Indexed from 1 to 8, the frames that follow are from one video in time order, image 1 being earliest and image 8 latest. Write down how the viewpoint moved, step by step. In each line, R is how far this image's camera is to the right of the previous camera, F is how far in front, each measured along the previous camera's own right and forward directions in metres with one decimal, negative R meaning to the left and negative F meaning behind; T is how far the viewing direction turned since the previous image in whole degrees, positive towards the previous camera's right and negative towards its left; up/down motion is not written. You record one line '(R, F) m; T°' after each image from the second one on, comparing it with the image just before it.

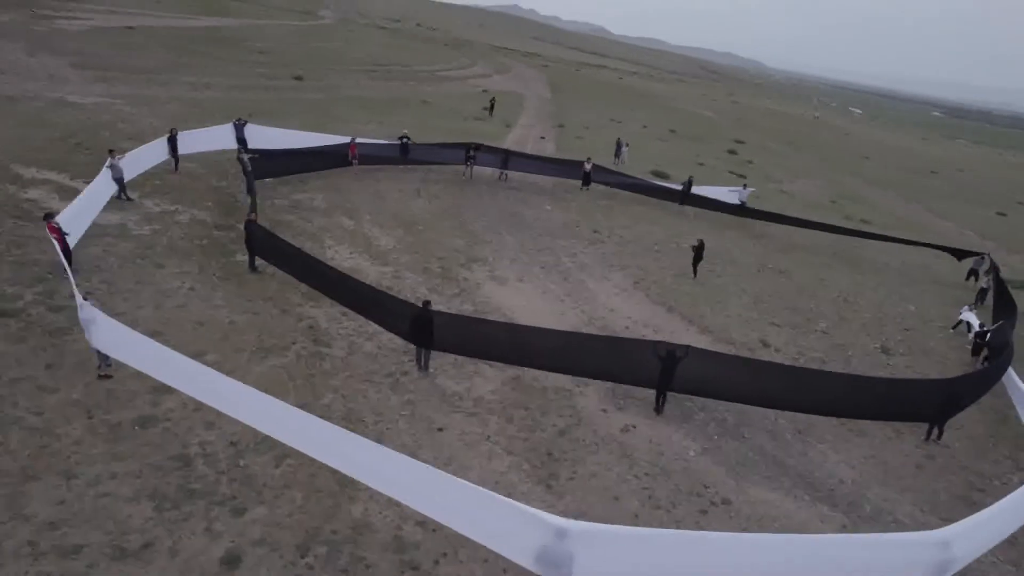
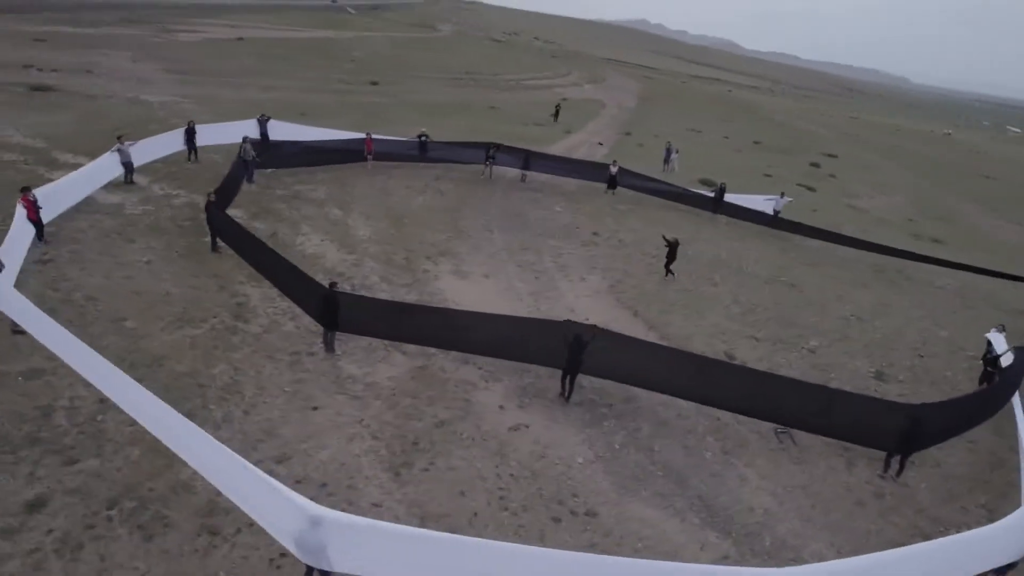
(+3.7, +0.6) m; -10°
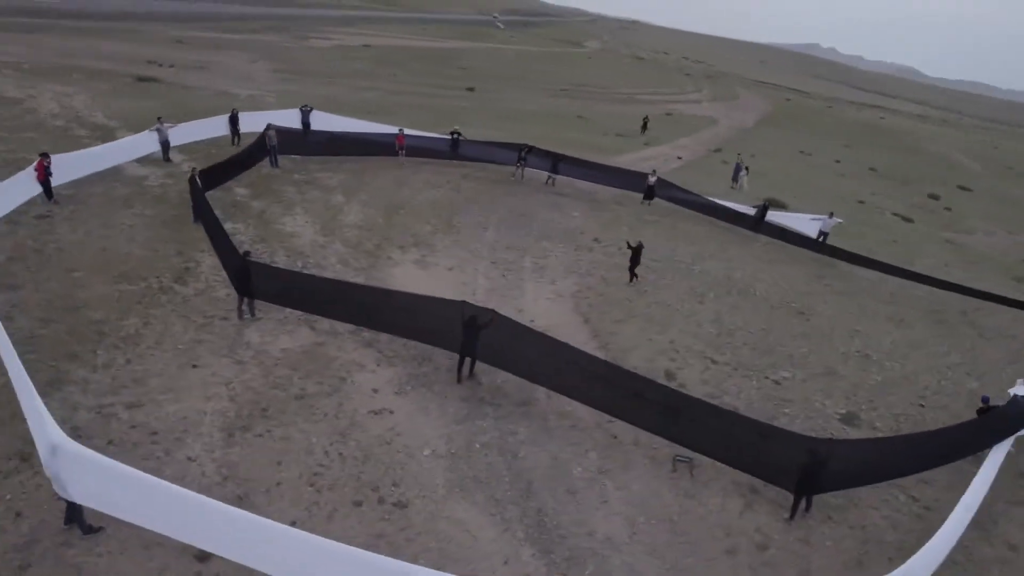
(+4.2, +0.8) m; -12°
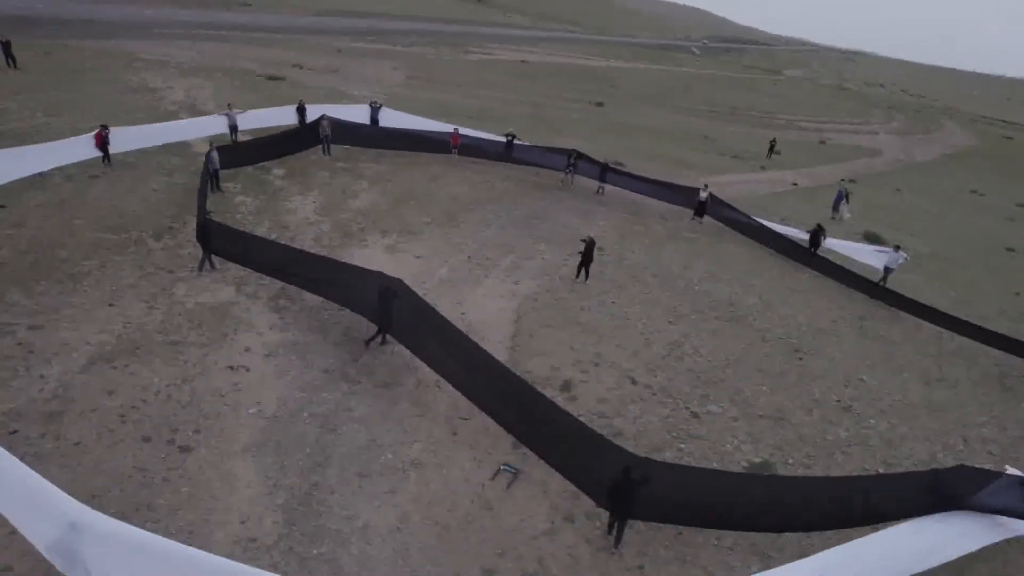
(+5.2, +1.2) m; -16°
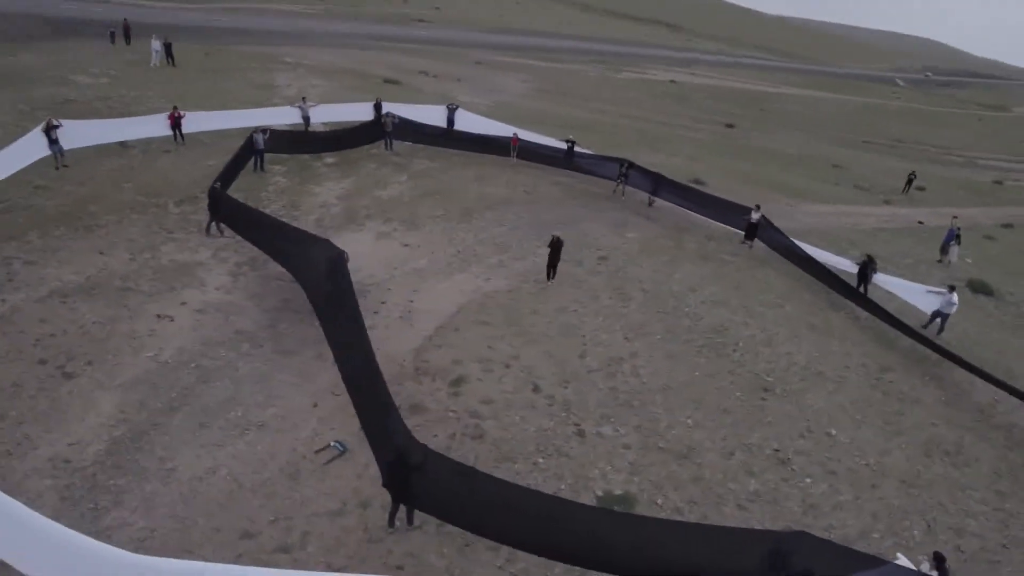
(+4.6, +1.0) m; -15°
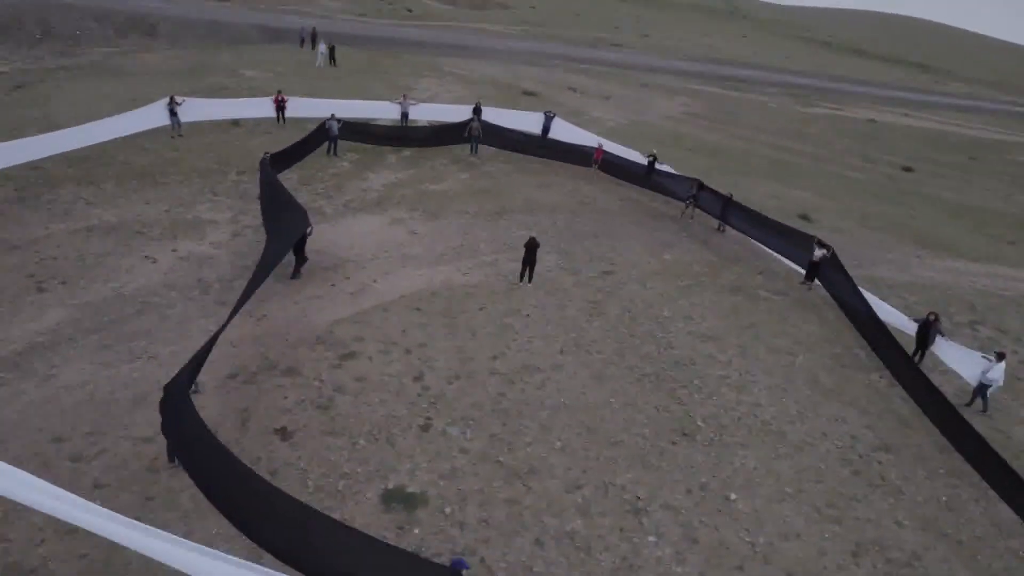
(+5.0, +1.3) m; -18°
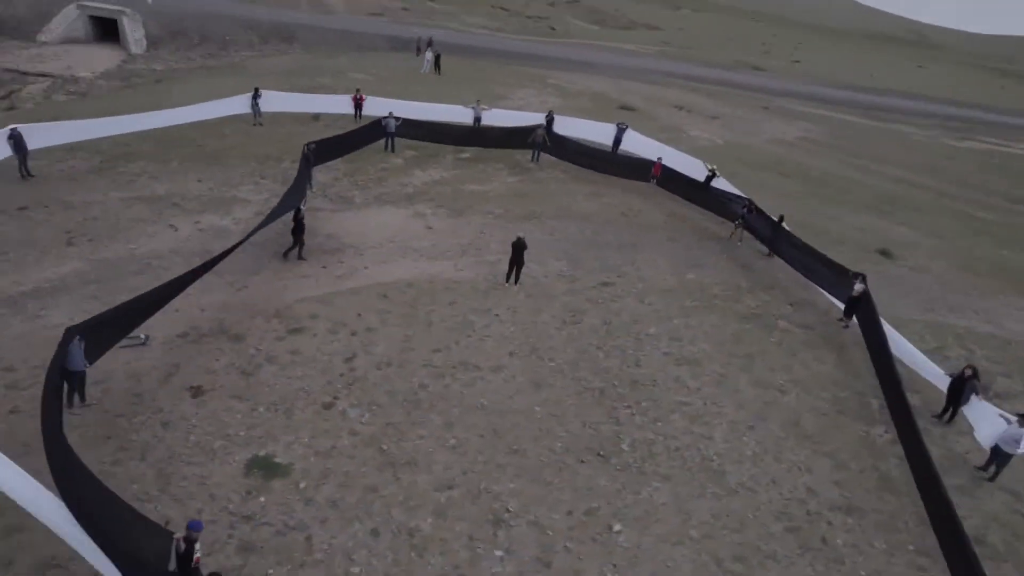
(+3.3, +0.7) m; -12°
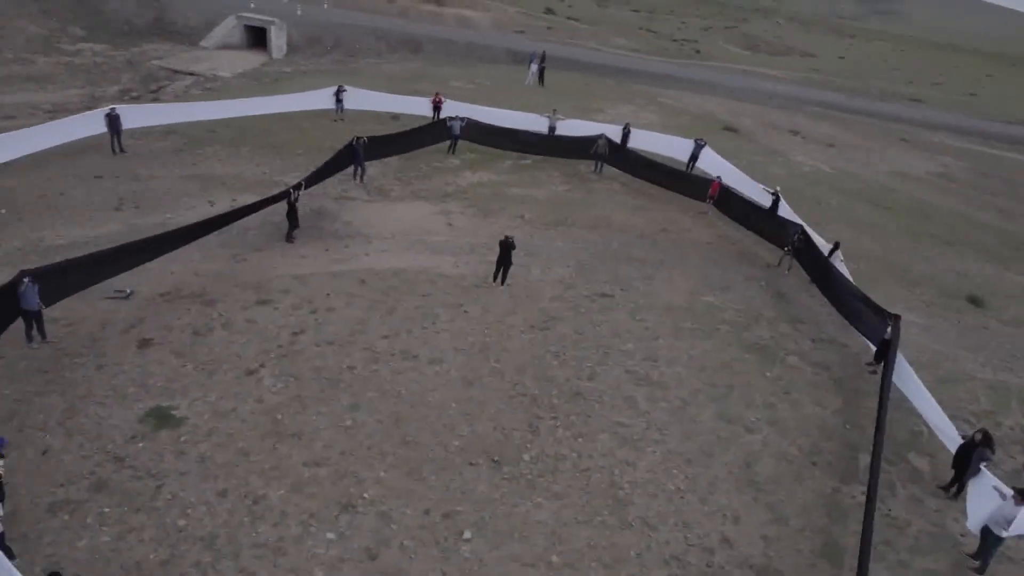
(+3.2, +0.7) m; -12°
